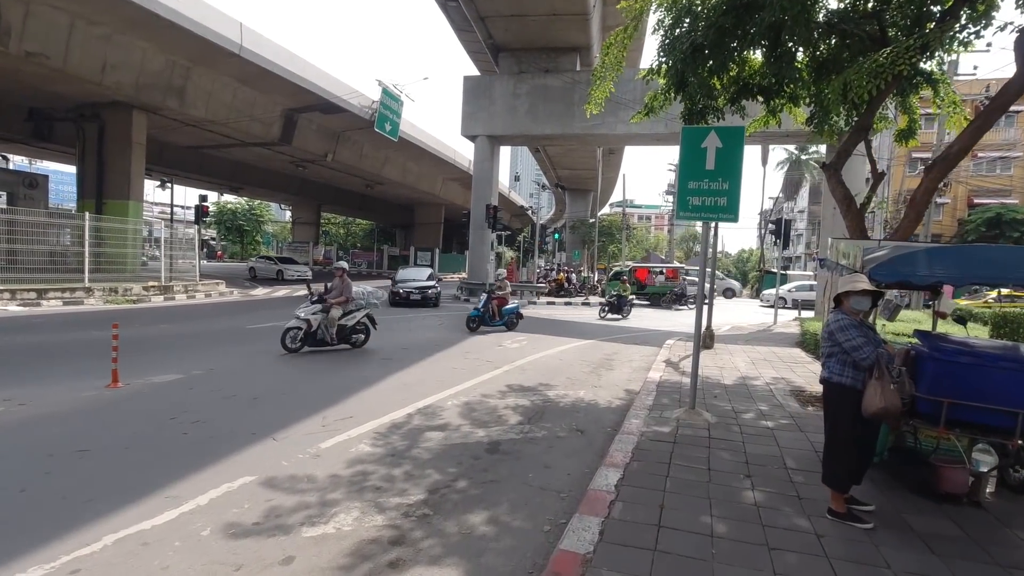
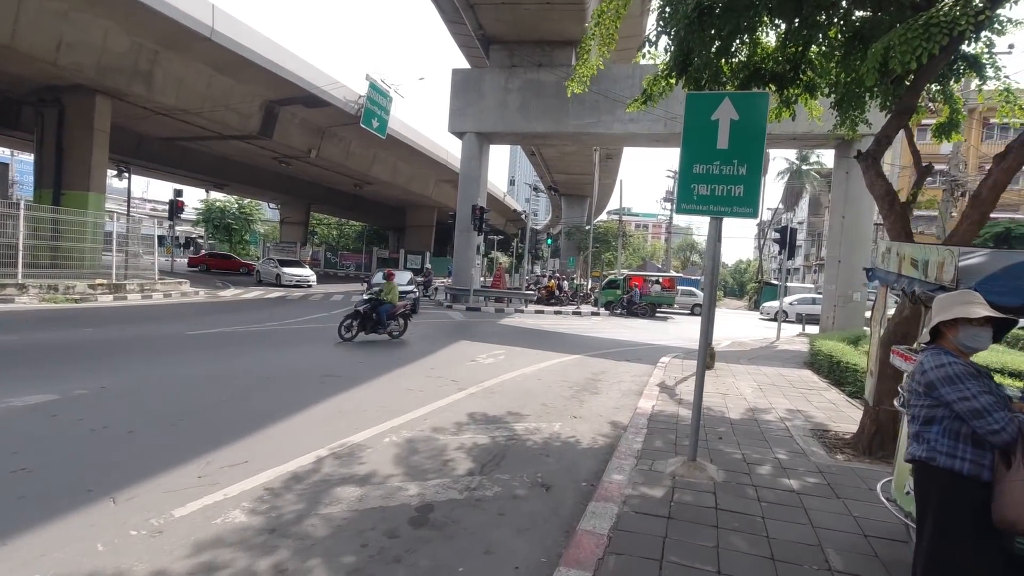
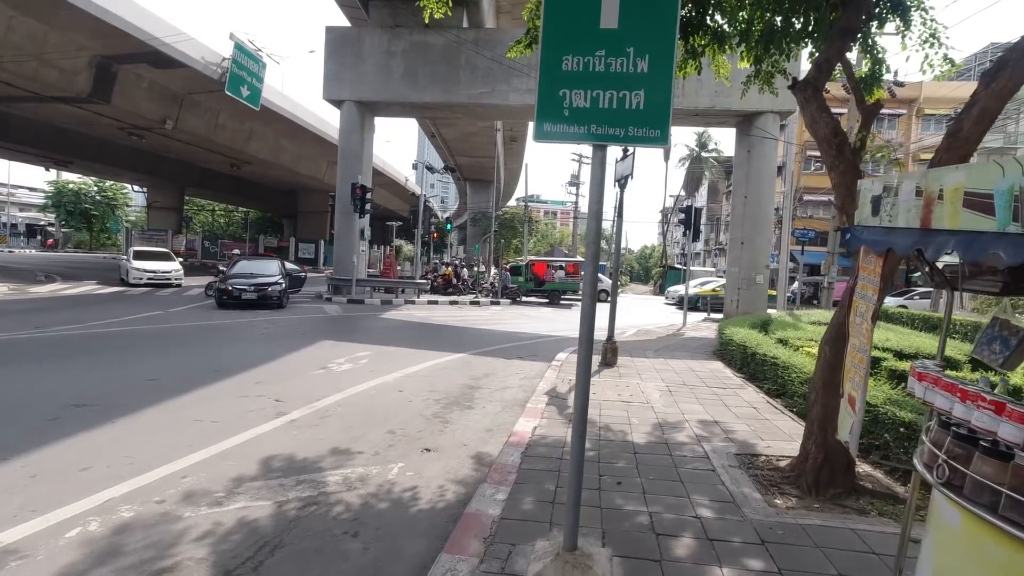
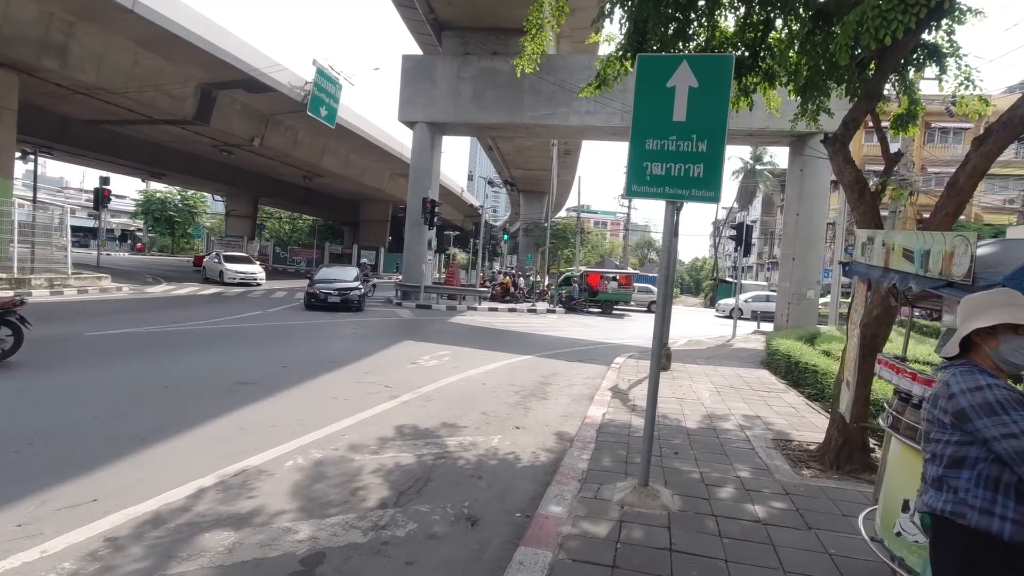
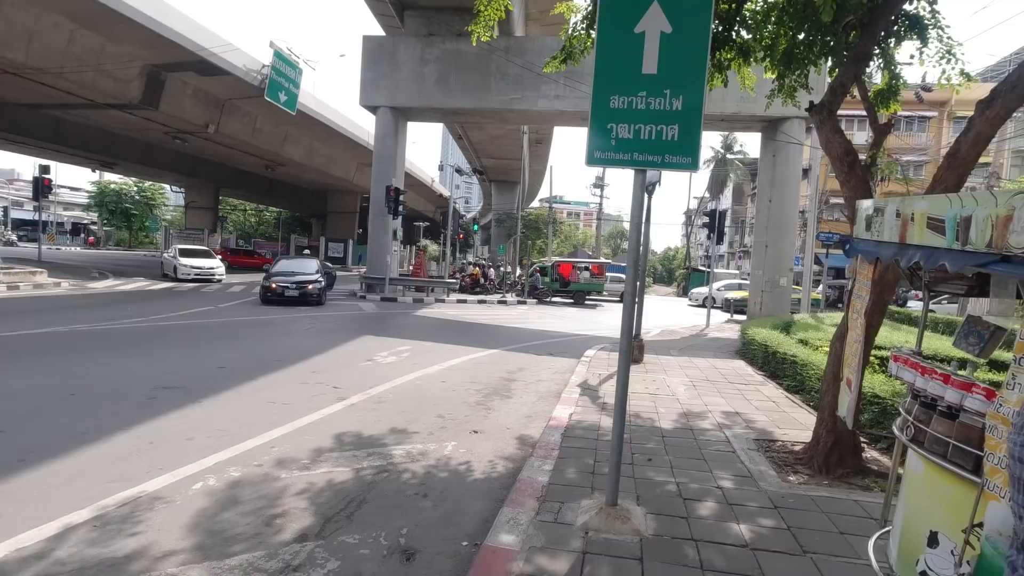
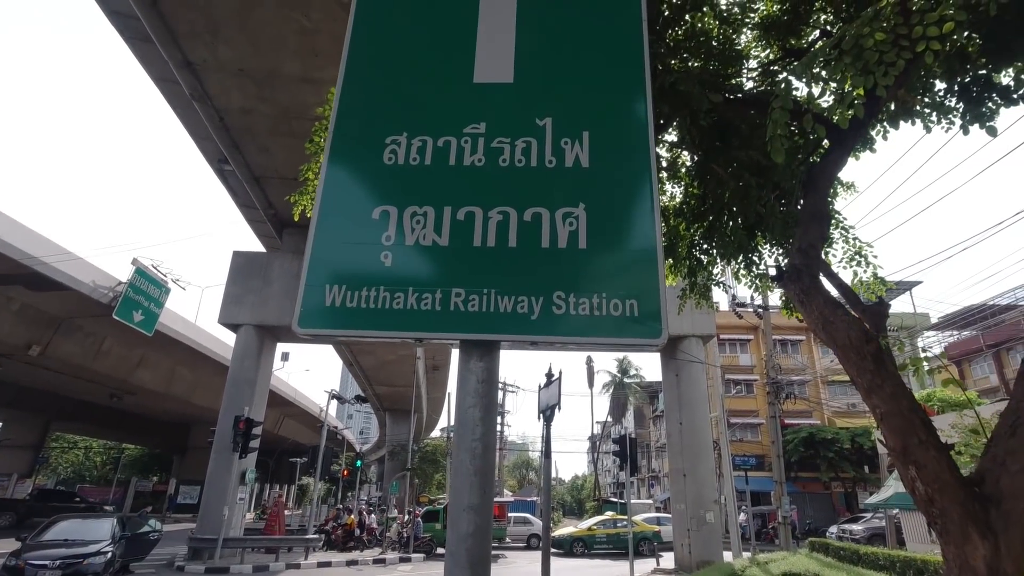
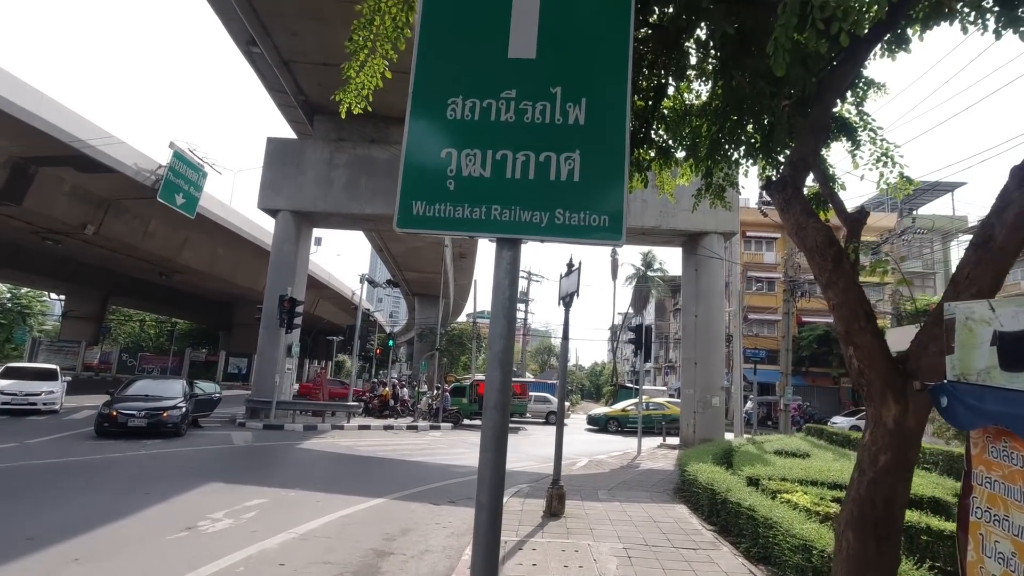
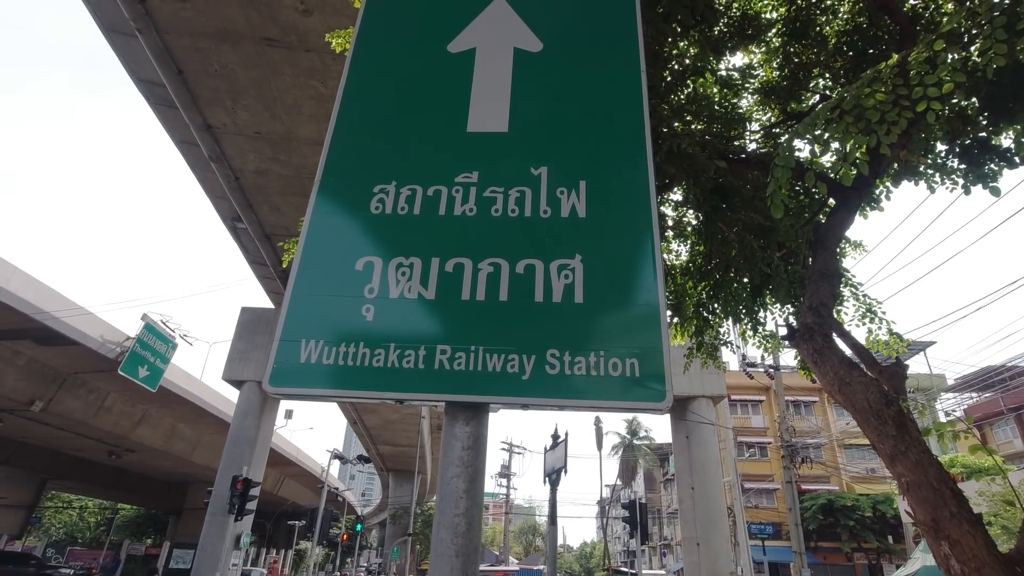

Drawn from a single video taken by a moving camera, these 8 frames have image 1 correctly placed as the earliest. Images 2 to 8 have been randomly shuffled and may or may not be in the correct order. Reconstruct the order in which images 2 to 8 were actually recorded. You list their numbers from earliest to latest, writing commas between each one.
2, 4, 5, 3, 7, 6, 8
